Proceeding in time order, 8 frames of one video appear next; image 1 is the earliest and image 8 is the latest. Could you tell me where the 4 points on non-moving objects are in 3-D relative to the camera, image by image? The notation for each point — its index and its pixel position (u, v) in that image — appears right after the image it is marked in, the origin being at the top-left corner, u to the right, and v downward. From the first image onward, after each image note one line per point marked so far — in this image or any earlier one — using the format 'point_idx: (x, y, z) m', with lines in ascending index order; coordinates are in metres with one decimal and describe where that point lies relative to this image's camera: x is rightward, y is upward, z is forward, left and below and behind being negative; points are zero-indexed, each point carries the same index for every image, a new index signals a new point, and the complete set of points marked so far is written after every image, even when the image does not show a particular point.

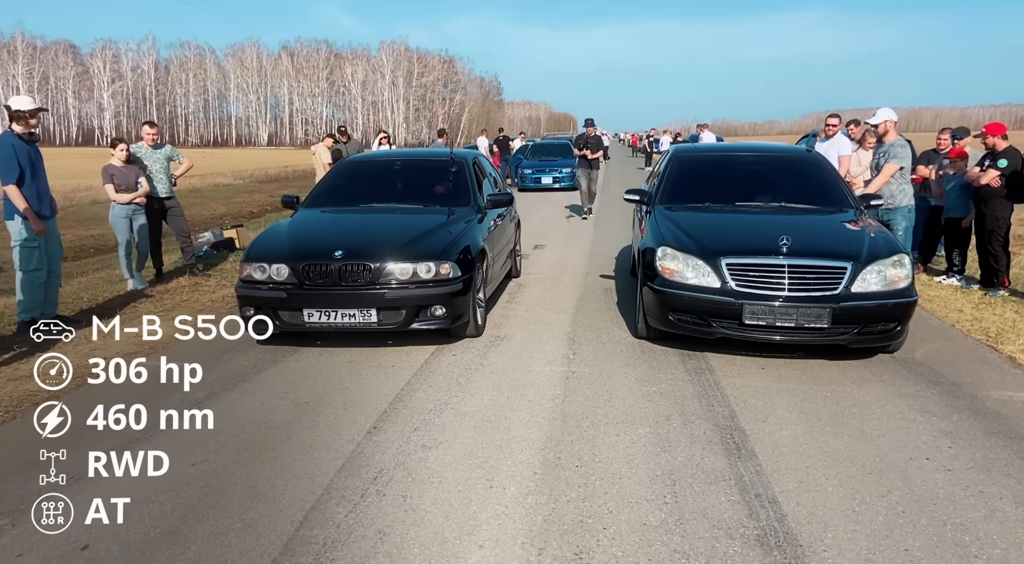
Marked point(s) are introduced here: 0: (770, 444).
0: (+1.4, -0.9, +3.9) m
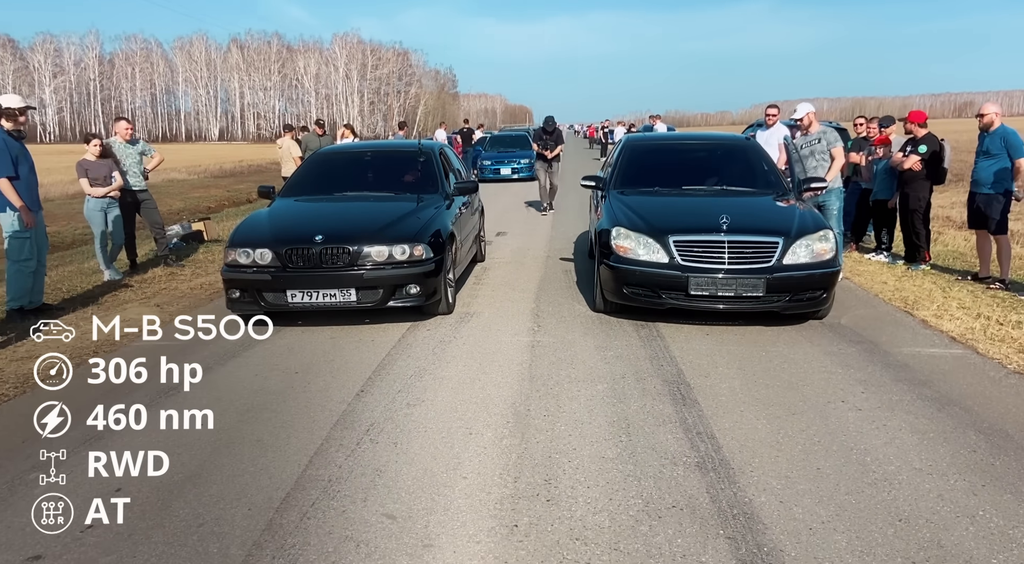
0: (+1.2, -0.7, +4.4) m
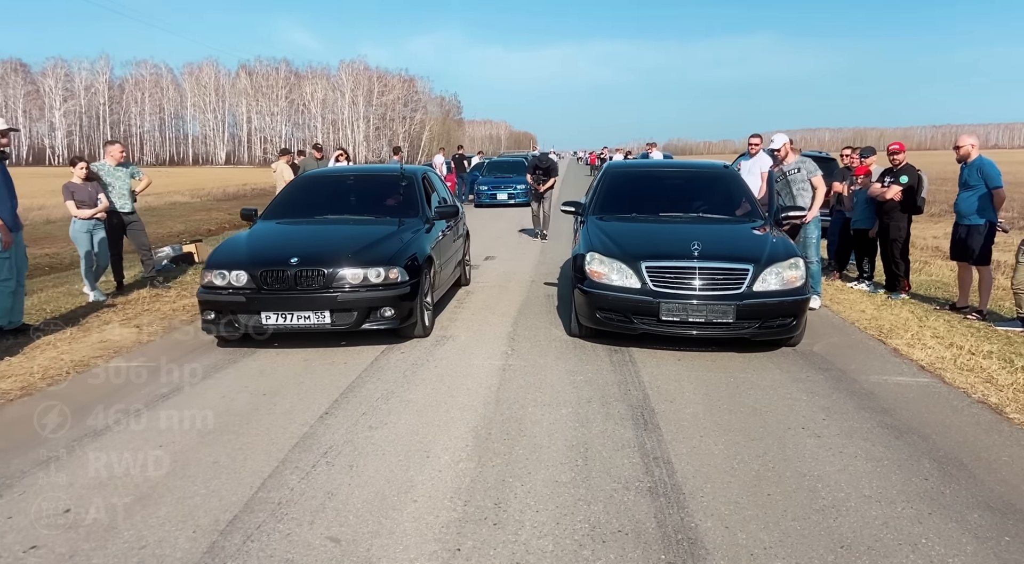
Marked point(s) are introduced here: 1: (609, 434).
0: (+1.0, -0.8, +4.4) m
1: (+0.5, -0.9, +4.1) m
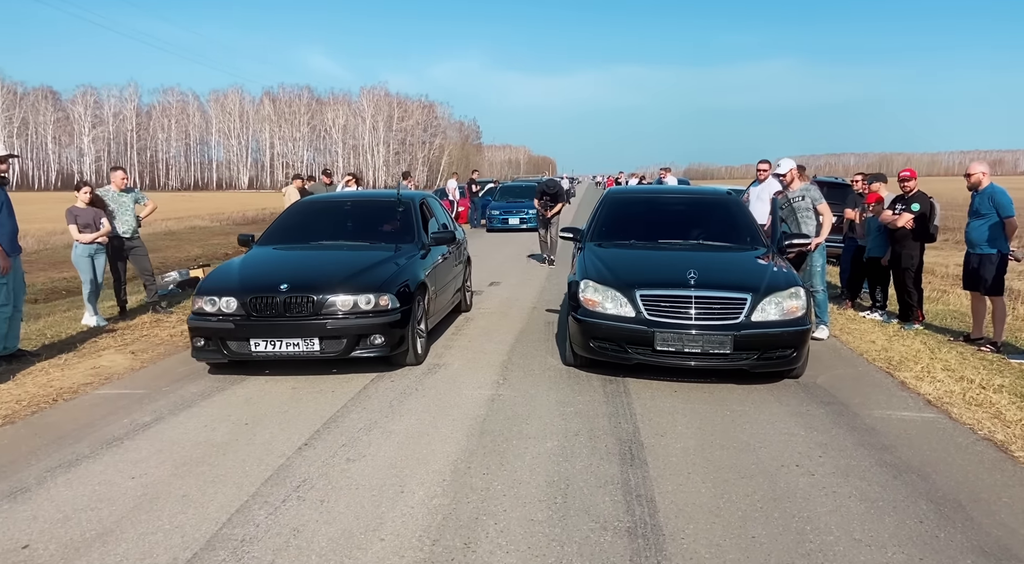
0: (+0.9, -1.0, +4.3) m
1: (+0.4, -1.0, +4.0) m
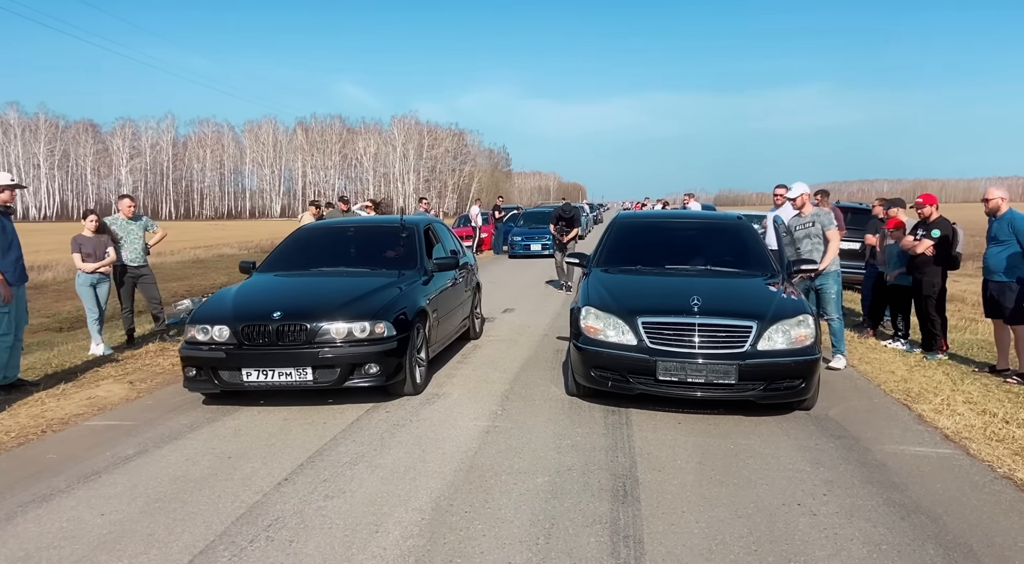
0: (+0.8, -1.2, +4.1) m
1: (+0.4, -1.2, +3.8) m
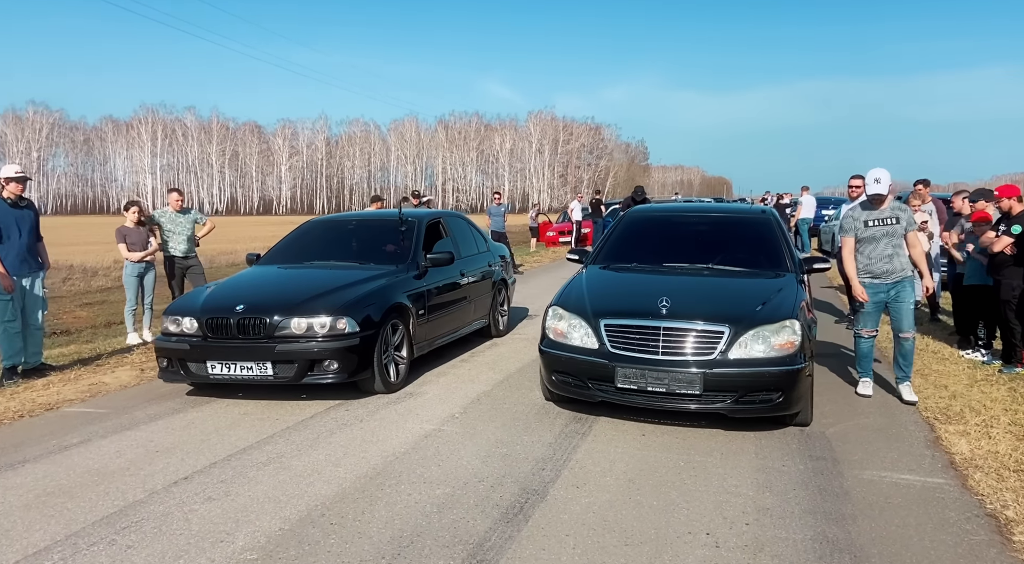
0: (+0.2, -1.2, +3.7) m
1: (-0.3, -1.2, +3.5) m
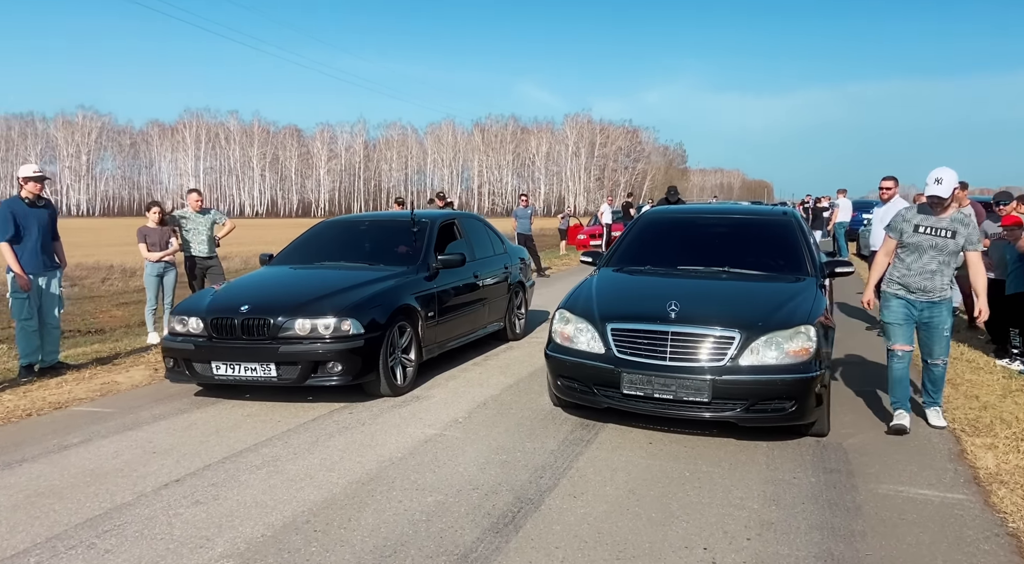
0: (+0.2, -1.2, +3.6) m
1: (-0.3, -1.2, +3.4) m
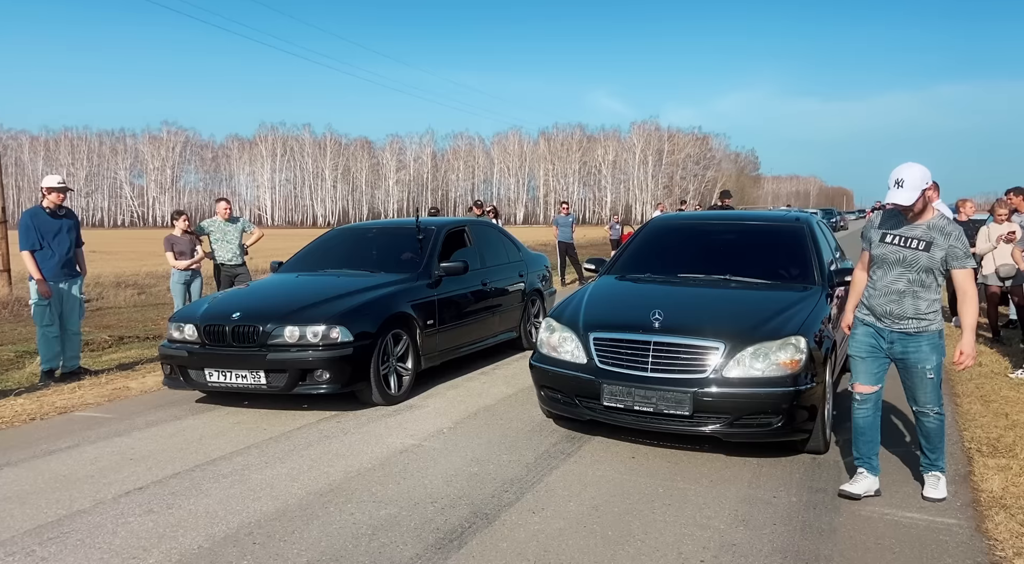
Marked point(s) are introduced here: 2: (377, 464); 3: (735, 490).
0: (-0.1, -1.2, +3.4) m
1: (-0.6, -1.2, +3.3) m
2: (-0.8, -1.1, +4.5) m
3: (+1.2, -1.1, +4.0) m
